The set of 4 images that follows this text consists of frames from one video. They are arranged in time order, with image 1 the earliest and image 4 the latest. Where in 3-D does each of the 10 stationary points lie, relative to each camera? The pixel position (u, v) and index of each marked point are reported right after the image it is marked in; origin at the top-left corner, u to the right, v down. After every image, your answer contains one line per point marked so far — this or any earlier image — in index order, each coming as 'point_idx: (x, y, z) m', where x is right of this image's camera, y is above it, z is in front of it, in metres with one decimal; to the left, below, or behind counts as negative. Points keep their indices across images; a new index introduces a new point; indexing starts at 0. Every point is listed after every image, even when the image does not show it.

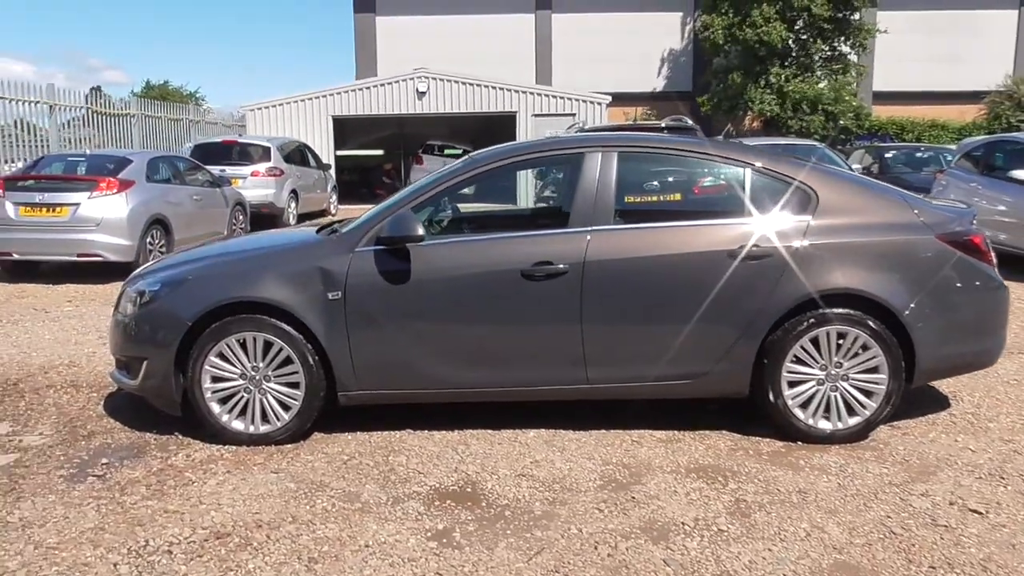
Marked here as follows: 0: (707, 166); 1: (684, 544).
0: (+0.8, +0.7, +4.7) m
1: (+0.7, -1.0, +3.5) m
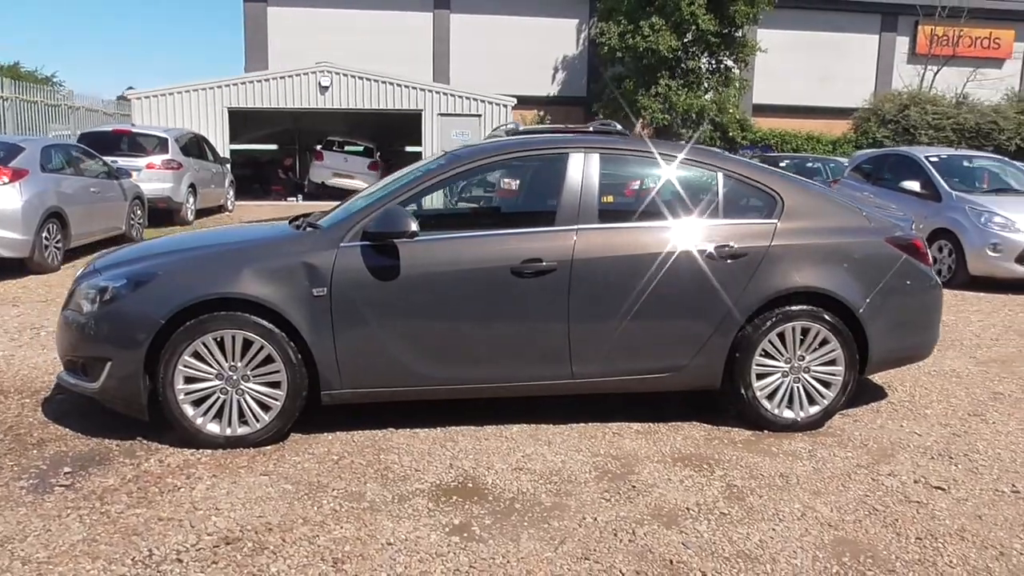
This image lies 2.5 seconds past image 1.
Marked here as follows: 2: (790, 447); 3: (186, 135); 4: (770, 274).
0: (+0.7, +0.7, +4.9) m
1: (+0.8, -1.0, +3.7) m
2: (+1.4, -0.8, +4.7) m
3: (-4.9, +2.3, +13.6) m
4: (+1.4, +0.1, +4.8) m
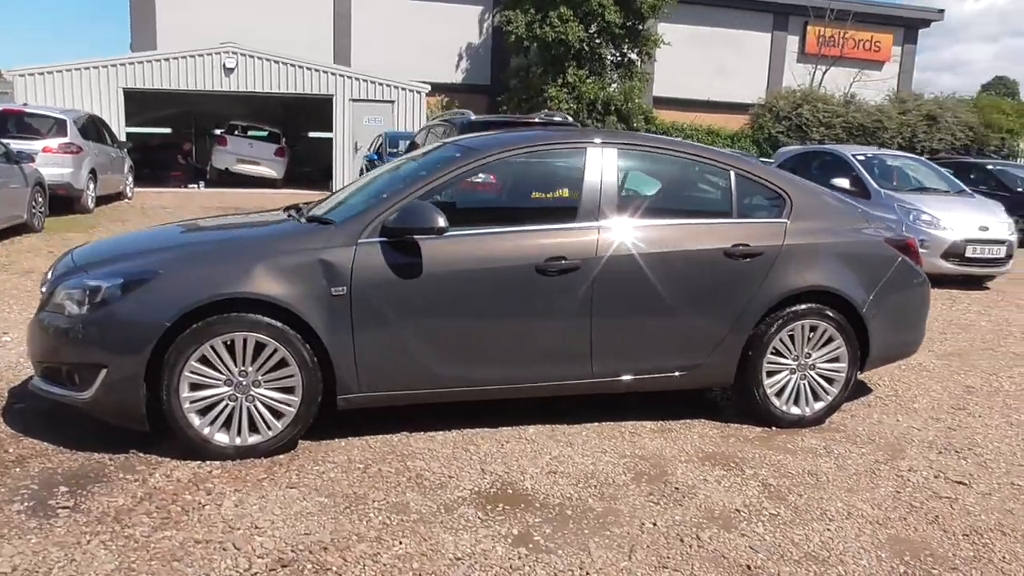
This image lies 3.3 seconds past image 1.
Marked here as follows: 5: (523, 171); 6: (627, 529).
0: (+0.8, +0.7, +4.9) m
1: (+1.0, -1.0, +3.7) m
2: (+1.5, -0.8, +4.8) m
3: (-6.0, +2.4, +12.6) m
4: (+1.5, +0.1, +4.9) m
5: (0.0, +0.6, +4.7) m
6: (+0.5, -1.0, +3.7) m
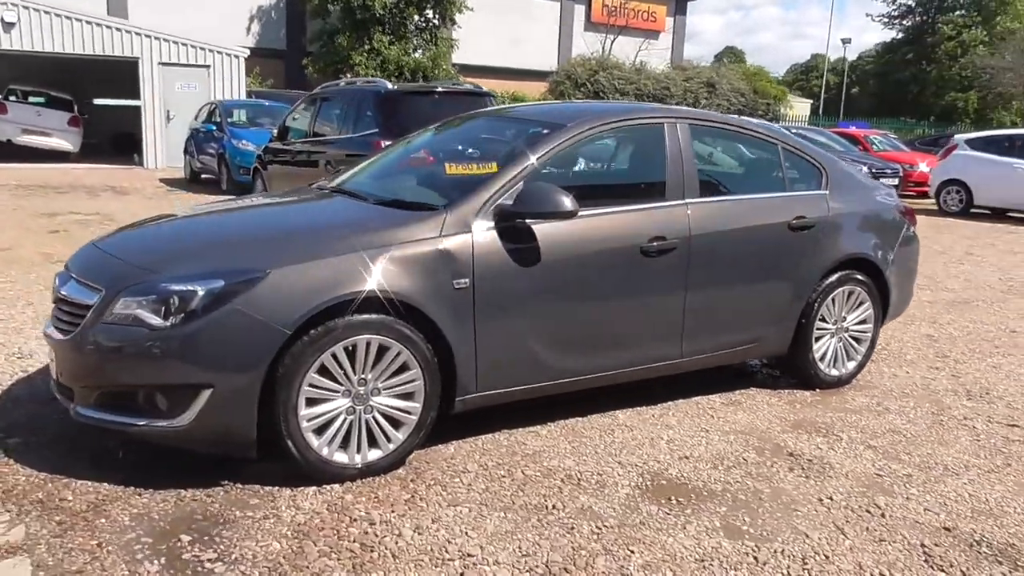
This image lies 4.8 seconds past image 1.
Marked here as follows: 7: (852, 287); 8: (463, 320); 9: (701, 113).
0: (+1.1, +0.8, +4.9) m
1: (+1.7, -0.9, +3.9) m
2: (+1.9, -0.6, +5.1) m
3: (-7.7, +2.4, +10.3) m
4: (+1.8, +0.3, +5.1) m
5: (+0.4, +0.7, +4.5) m
6: (+1.2, -0.9, +3.7) m
7: (+2.0, 0.0, +5.3) m
8: (-0.2, -0.1, +3.9) m
9: (+1.0, +0.9, +4.9) m
